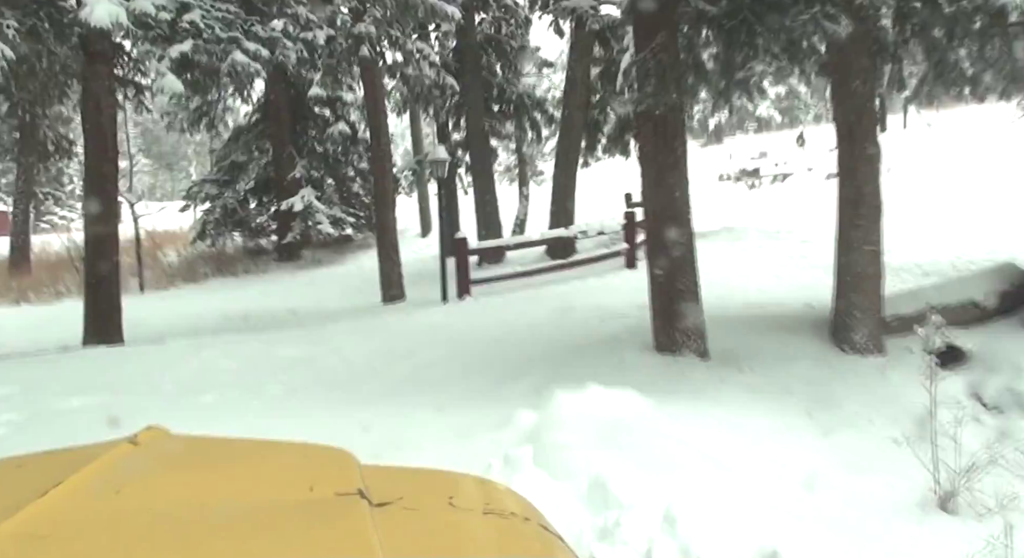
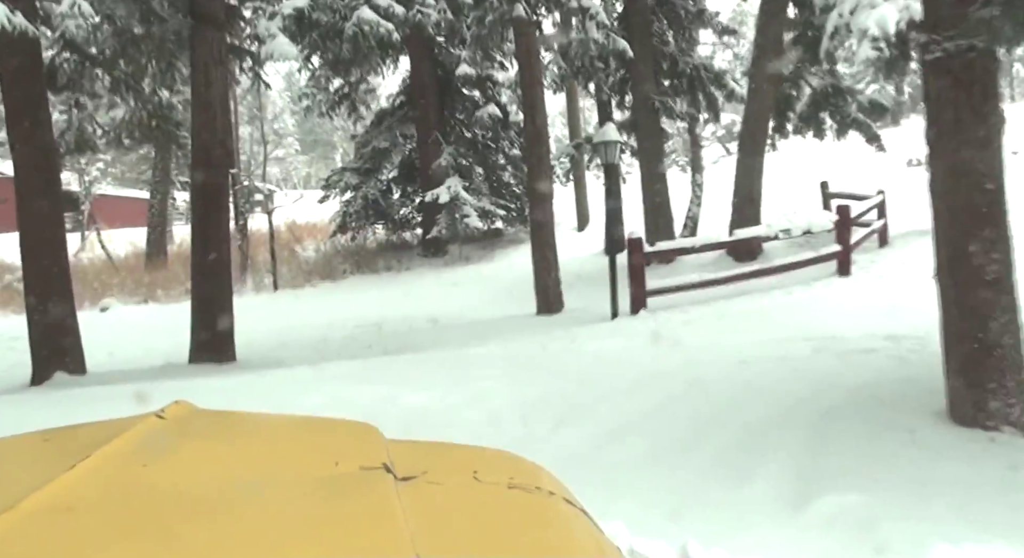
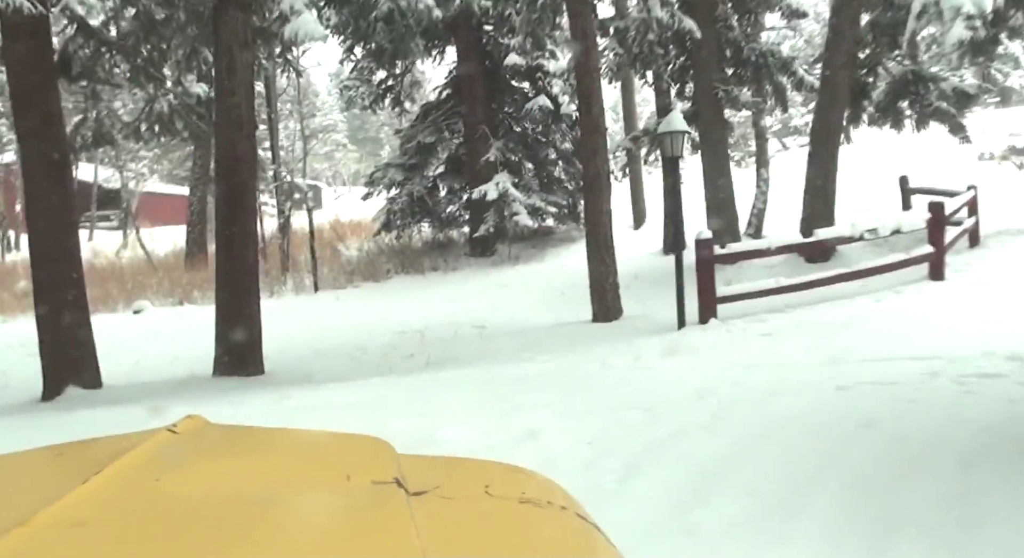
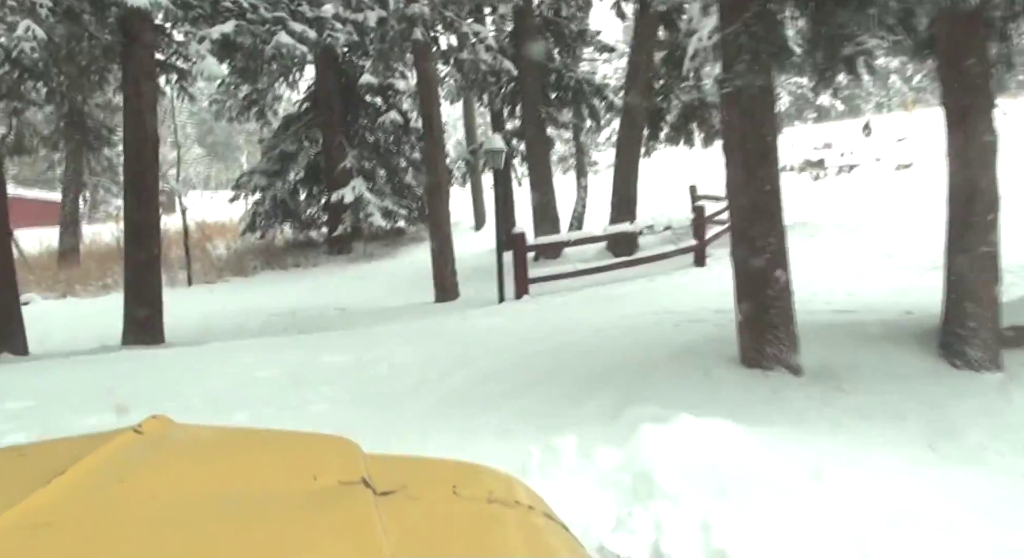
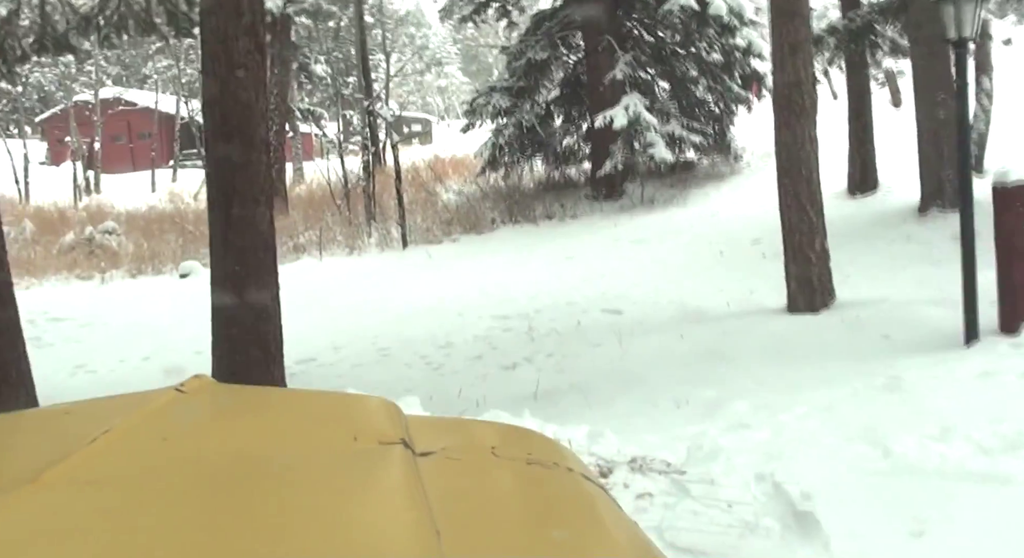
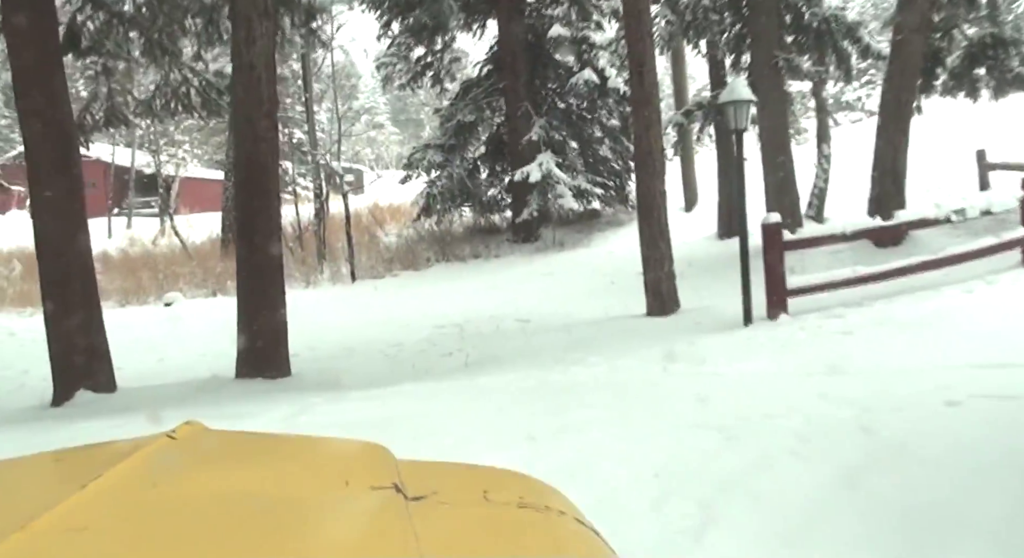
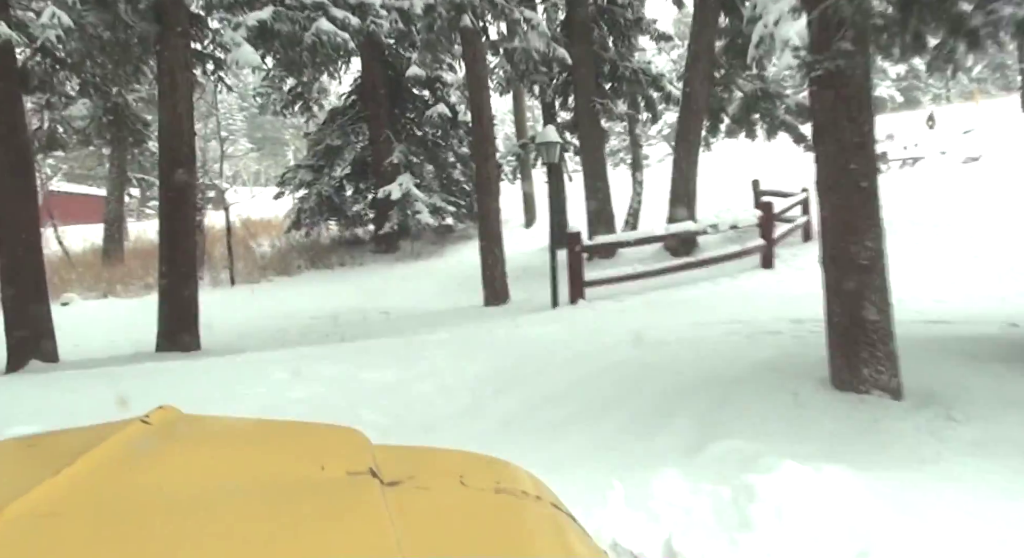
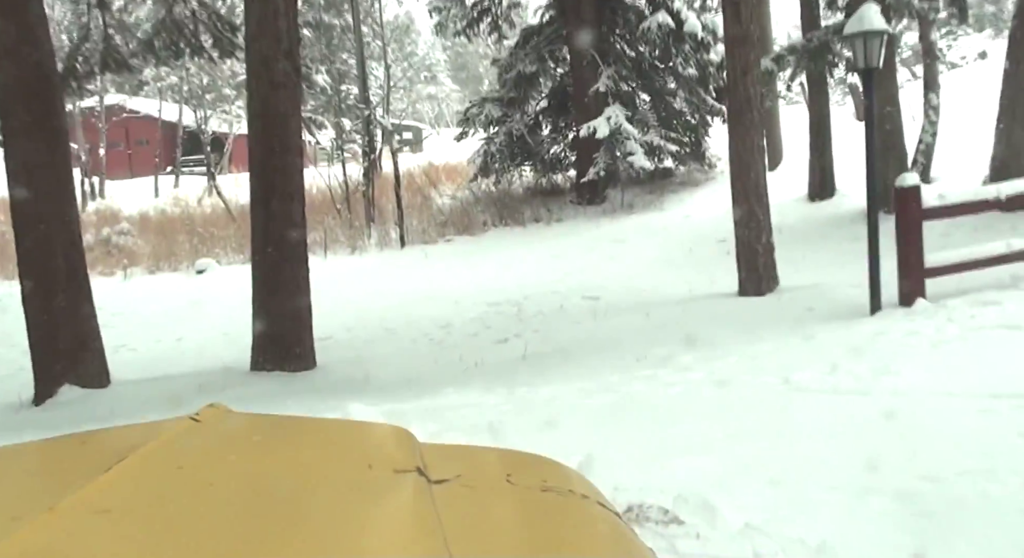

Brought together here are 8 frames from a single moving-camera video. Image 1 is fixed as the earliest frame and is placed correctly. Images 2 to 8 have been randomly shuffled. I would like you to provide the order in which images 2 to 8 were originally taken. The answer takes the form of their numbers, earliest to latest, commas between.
4, 7, 2, 3, 6, 8, 5
